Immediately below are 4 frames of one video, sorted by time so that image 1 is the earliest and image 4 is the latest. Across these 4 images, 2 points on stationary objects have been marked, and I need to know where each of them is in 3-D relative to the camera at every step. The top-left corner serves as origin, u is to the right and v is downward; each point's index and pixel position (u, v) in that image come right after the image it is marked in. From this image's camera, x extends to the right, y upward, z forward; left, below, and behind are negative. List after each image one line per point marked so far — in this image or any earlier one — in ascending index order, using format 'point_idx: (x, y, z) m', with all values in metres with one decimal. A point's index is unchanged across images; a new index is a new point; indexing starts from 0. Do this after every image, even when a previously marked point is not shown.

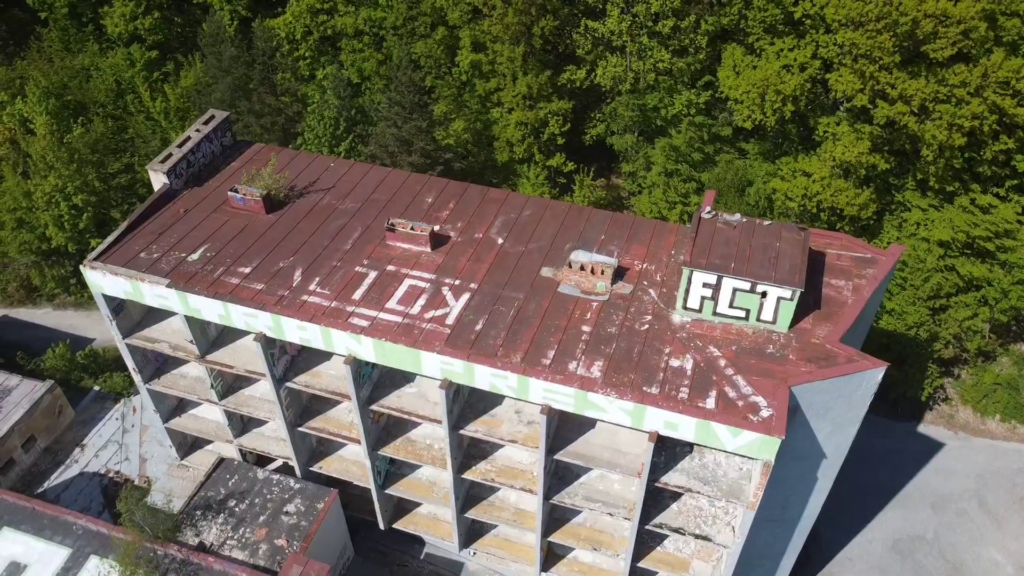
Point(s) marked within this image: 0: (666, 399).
0: (+3.8, -2.7, +19.7) m
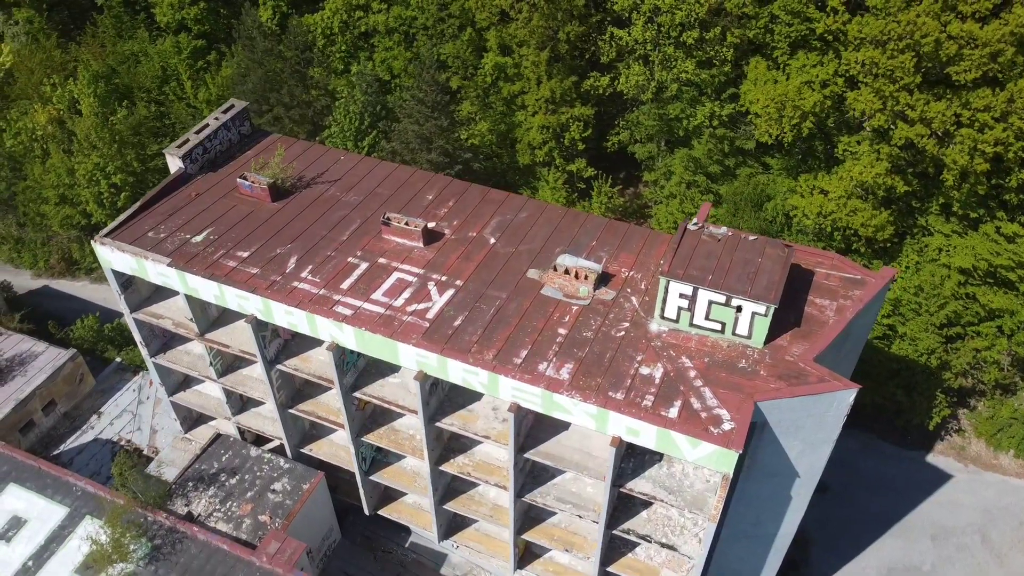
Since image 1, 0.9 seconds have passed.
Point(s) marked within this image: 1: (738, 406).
0: (+2.9, -2.9, +19.9) m
1: (+5.6, -2.9, +19.8) m
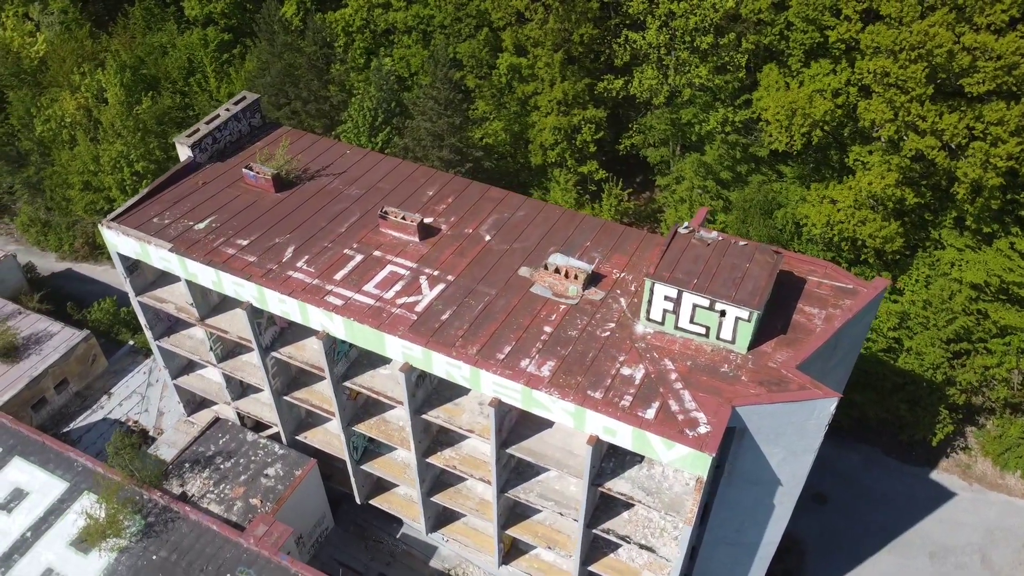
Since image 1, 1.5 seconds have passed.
0: (+2.4, -2.9, +20.0) m
1: (+5.0, -3.0, +19.8) m
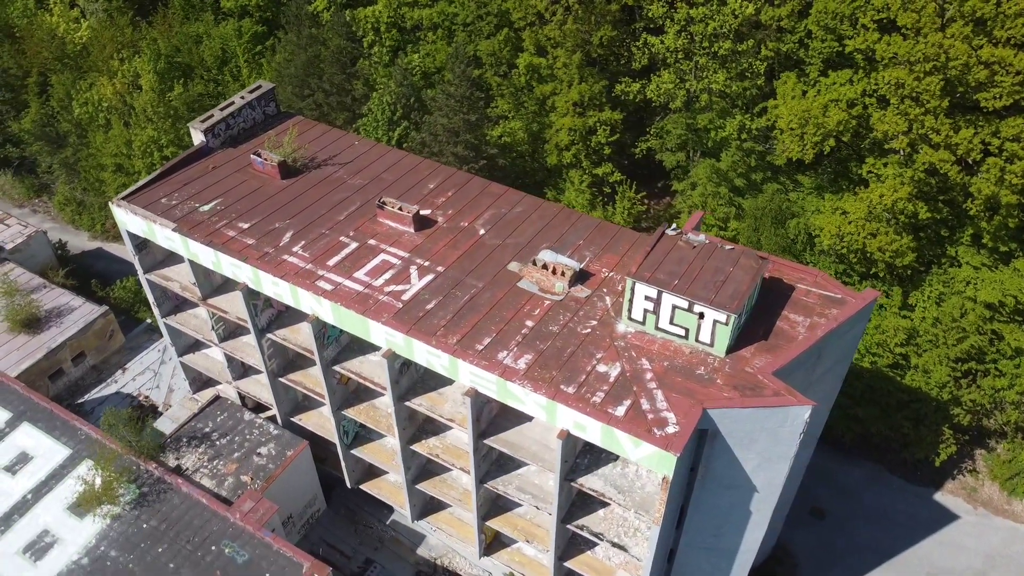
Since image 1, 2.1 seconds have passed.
0: (+1.7, -2.8, +20.2) m
1: (+4.3, -3.1, +19.8) m
